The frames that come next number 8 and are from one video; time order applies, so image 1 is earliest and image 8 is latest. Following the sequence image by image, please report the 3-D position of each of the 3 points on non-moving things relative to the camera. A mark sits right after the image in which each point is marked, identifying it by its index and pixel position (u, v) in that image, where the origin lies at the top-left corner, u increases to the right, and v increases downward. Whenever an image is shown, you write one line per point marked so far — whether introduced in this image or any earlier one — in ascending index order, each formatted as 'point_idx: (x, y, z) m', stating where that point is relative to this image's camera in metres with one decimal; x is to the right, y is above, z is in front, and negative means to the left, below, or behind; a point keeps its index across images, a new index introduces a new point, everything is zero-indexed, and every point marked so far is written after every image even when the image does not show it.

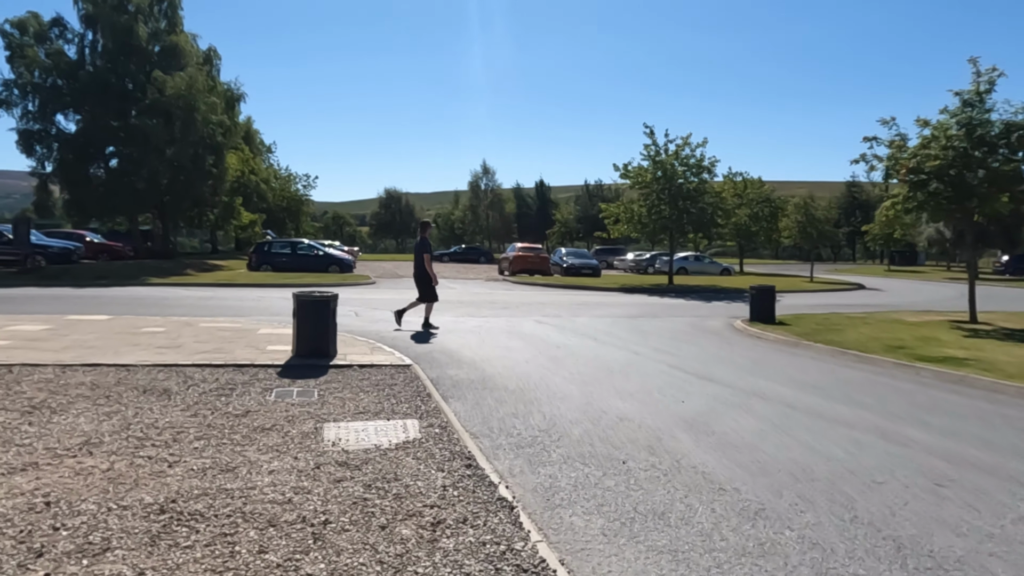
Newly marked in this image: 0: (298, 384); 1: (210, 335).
0: (-2.7, -1.2, +8.5) m
1: (-5.5, -0.9, +12.1) m
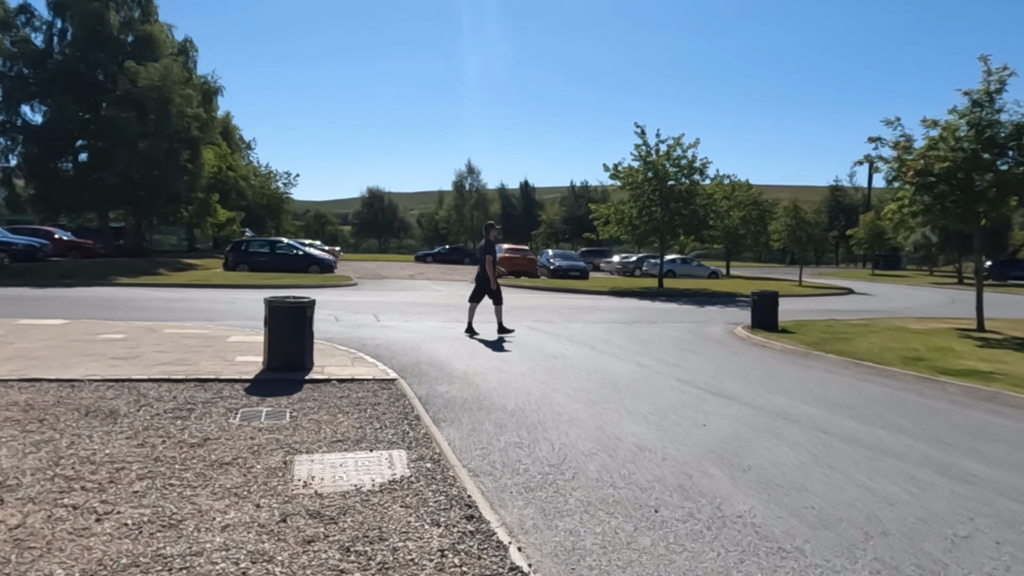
0: (-2.7, -1.3, +7.5) m
1: (-5.6, -0.9, +11.0) m
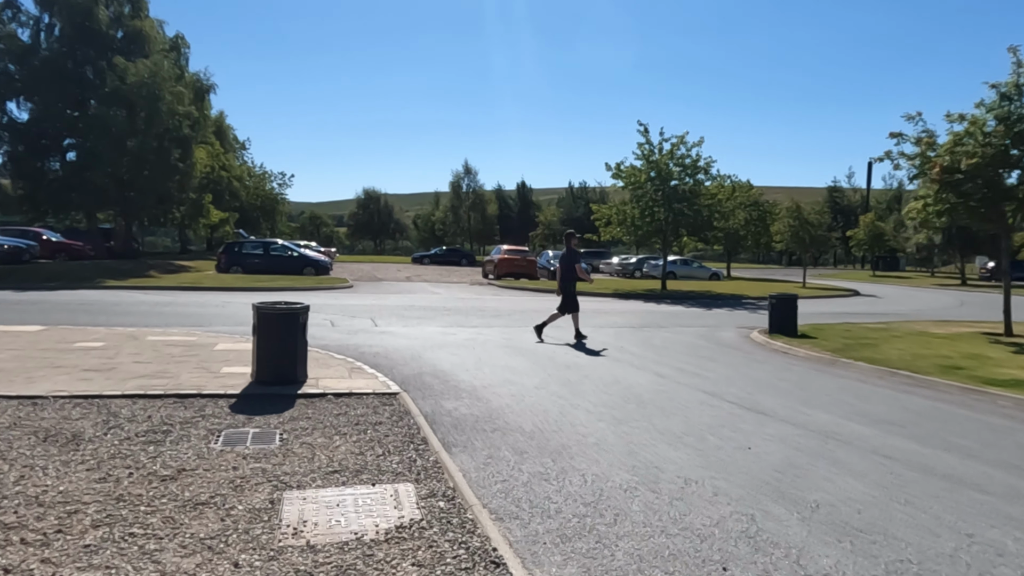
0: (-2.6, -1.4, +6.6) m
1: (-5.5, -1.0, +10.1) m
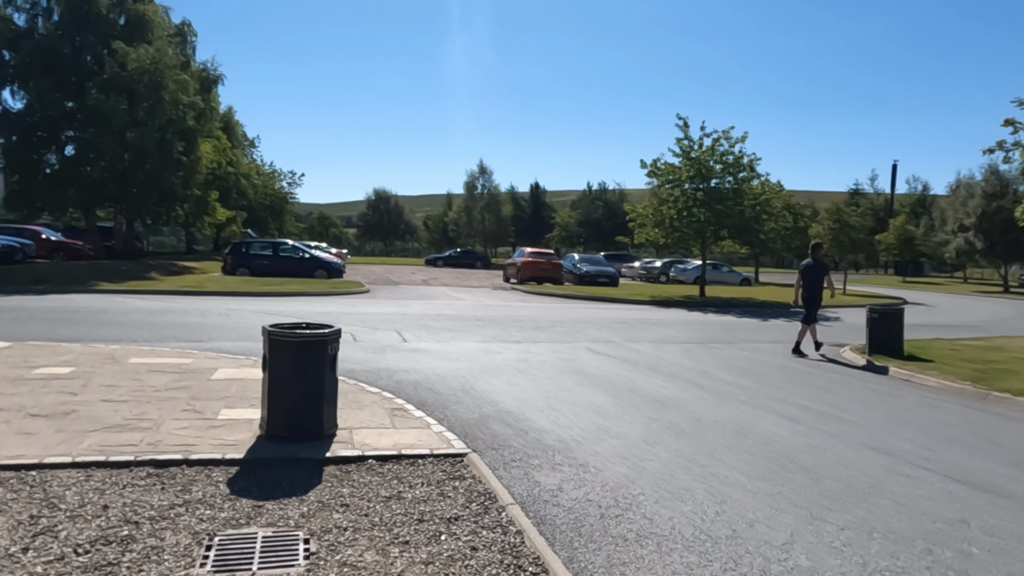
0: (-1.6, -1.5, +4.3) m
1: (-4.5, -1.1, +7.9) m
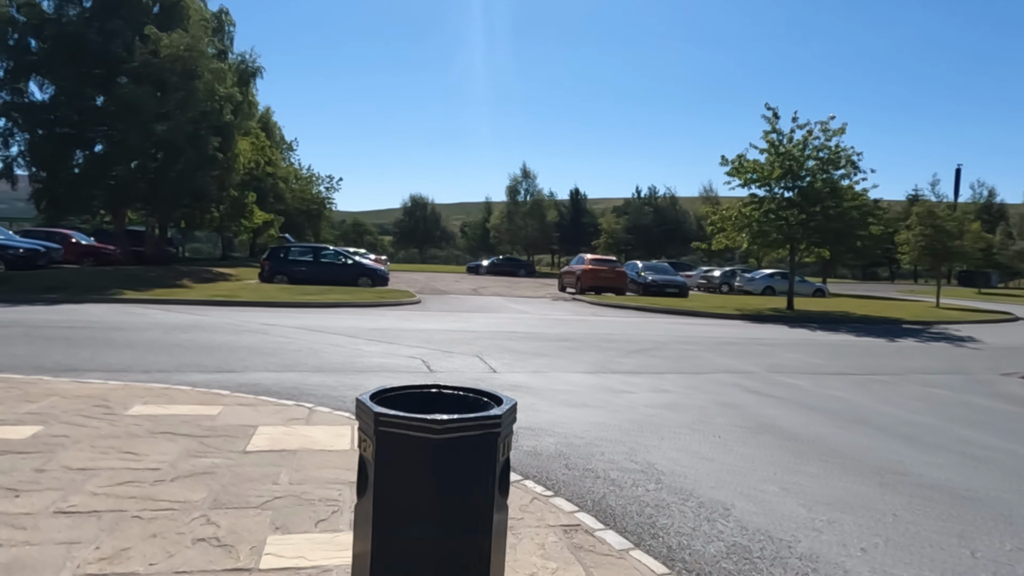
0: (-0.1, -1.6, +1.2) m
1: (-2.8, -1.3, +4.9) m
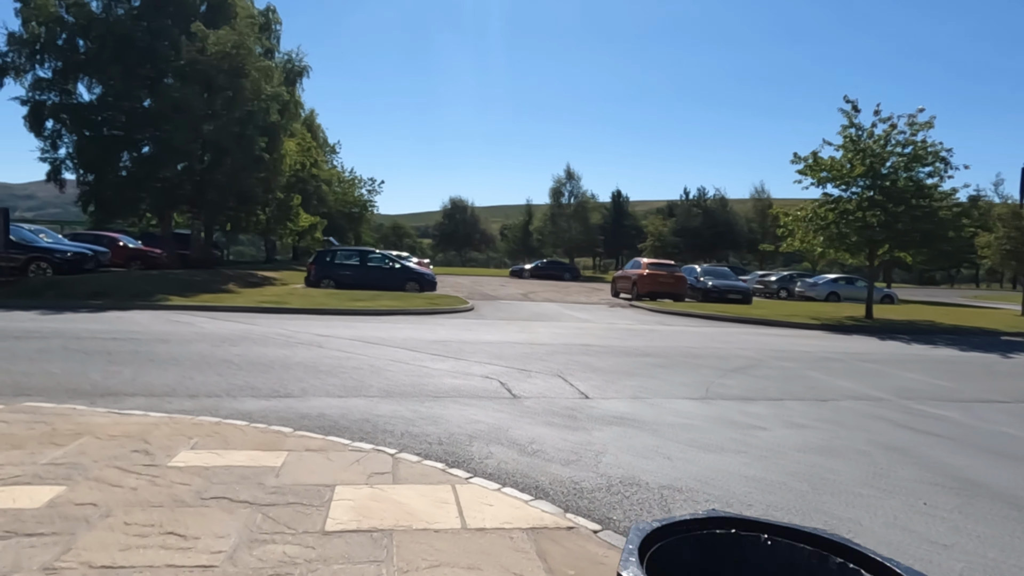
0: (+0.7, -1.7, -0.3) m
1: (-1.8, -1.4, +3.6) m
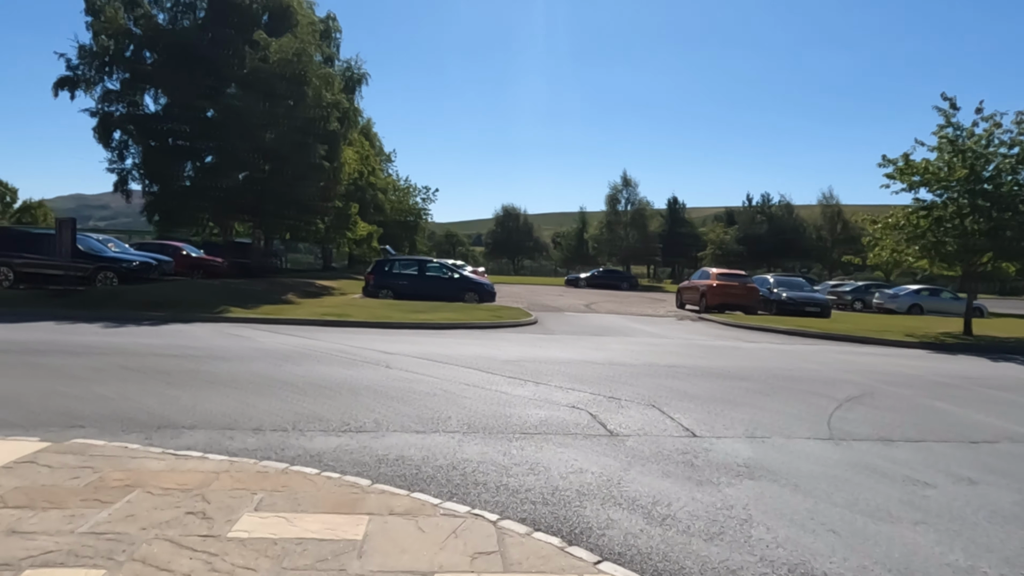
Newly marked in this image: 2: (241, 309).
0: (+1.1, -1.9, -1.4) m
1: (-1.1, -1.6, +2.6) m
2: (-7.7, -0.6, +18.8) m
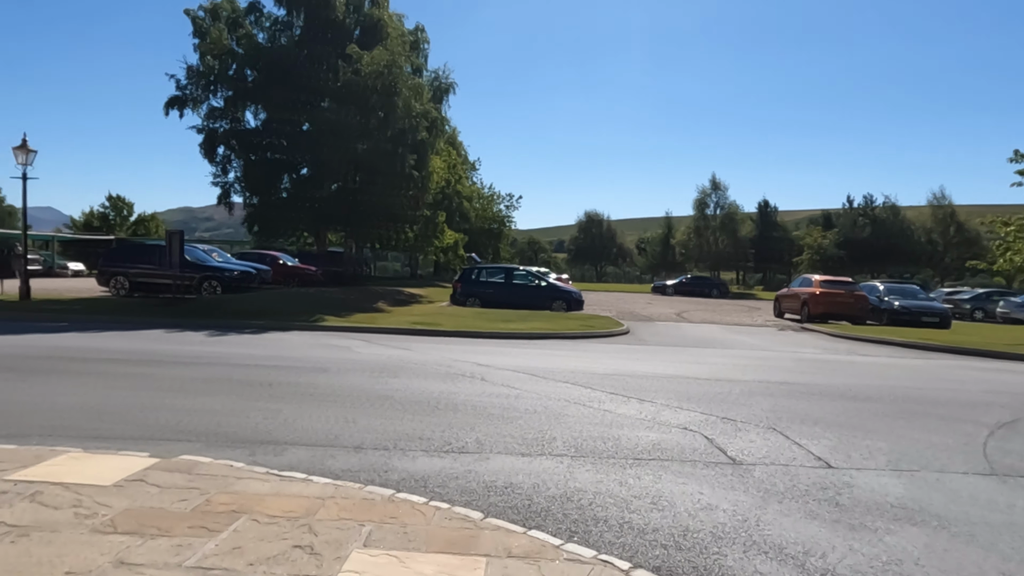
0: (+1.2, -1.9, -2.1) m
1: (-0.5, -1.7, +2.2) m
2: (-5.1, -0.9, +19.1) m
